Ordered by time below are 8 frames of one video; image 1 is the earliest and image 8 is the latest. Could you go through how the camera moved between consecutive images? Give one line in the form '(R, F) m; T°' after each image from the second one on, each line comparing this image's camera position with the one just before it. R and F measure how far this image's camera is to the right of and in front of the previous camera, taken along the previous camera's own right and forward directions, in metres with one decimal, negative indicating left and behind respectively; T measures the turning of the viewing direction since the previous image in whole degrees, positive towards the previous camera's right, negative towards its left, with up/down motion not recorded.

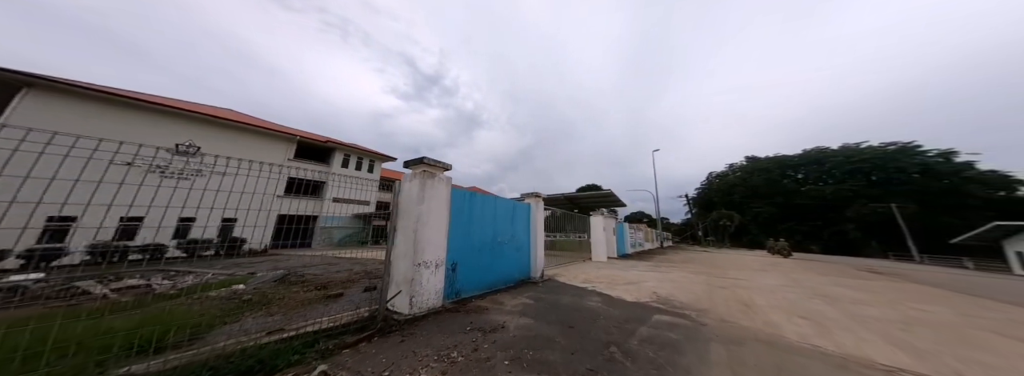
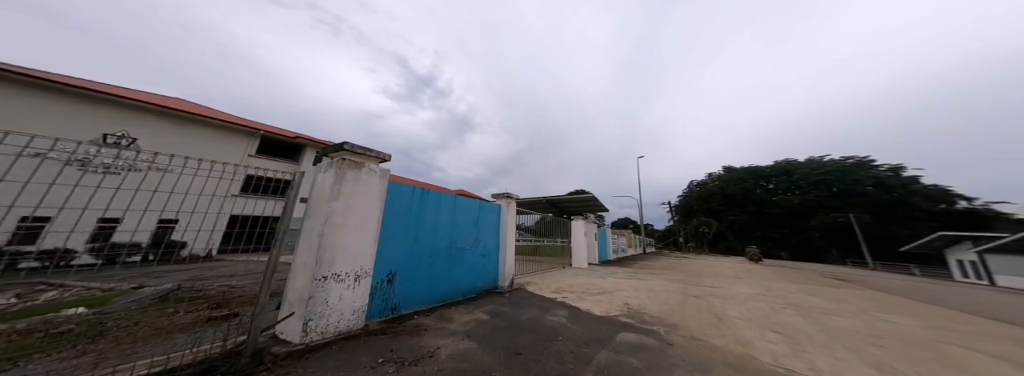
(+0.4, +0.4) m; +3°
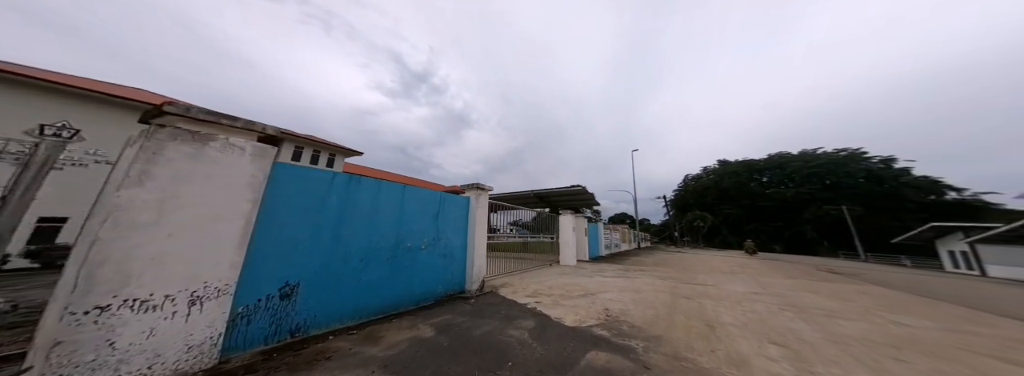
(+0.5, +0.6) m; +1°
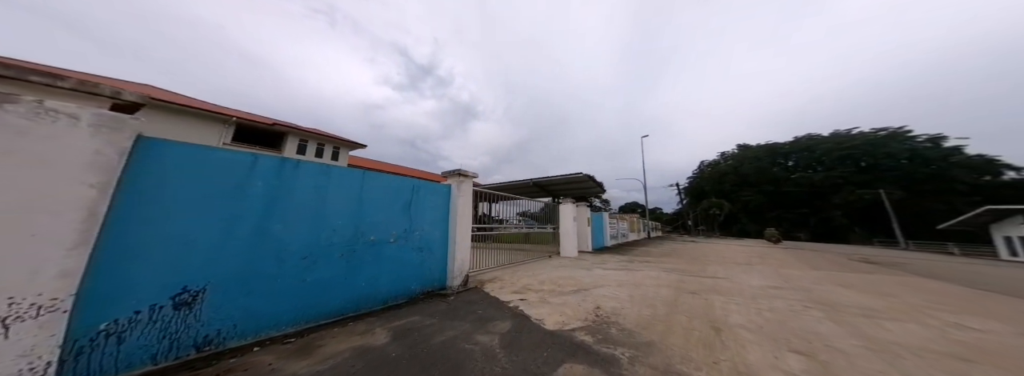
(+0.5, +0.4) m; -3°
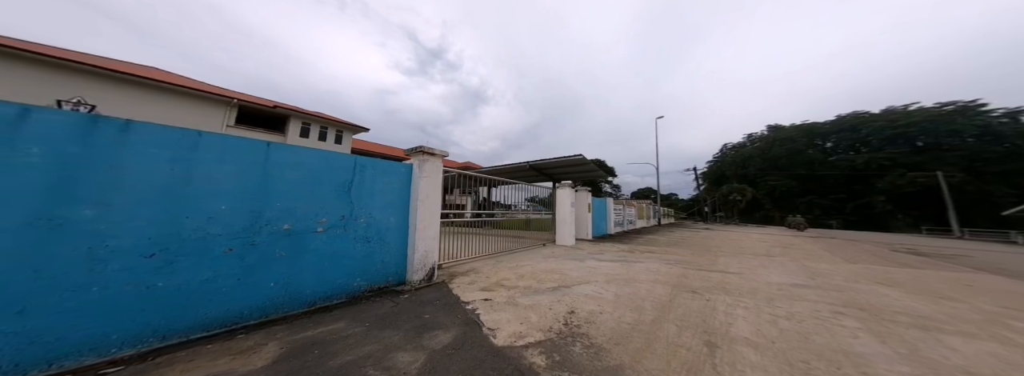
(+0.7, +0.6) m; -3°
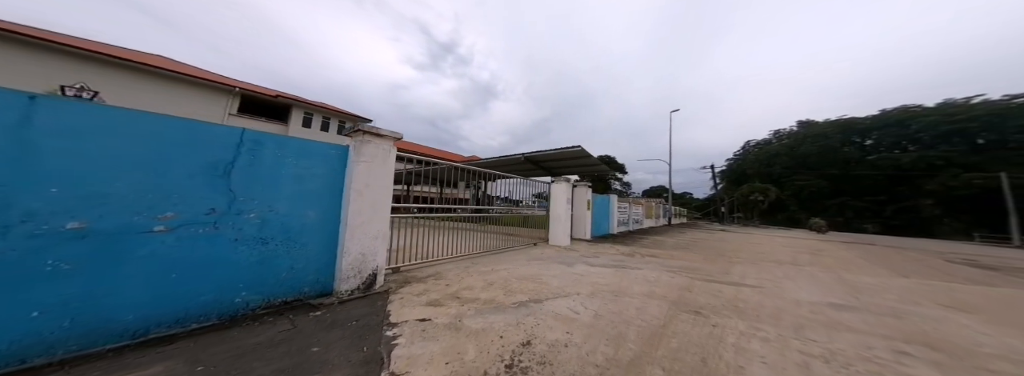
(+0.7, +0.8) m; -2°
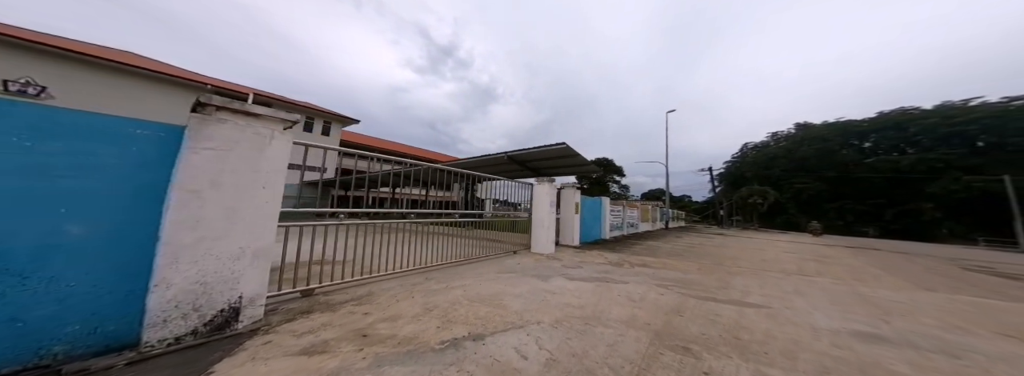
(+0.8, +0.9) m; 0°
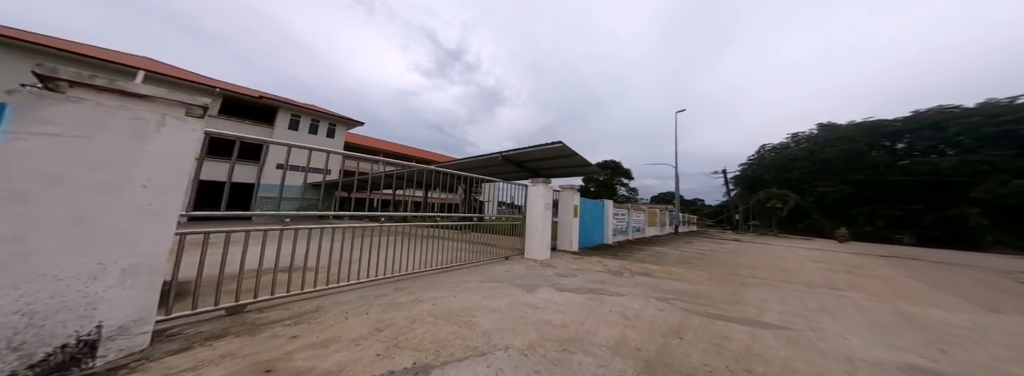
(+0.6, +0.5) m; -2°
